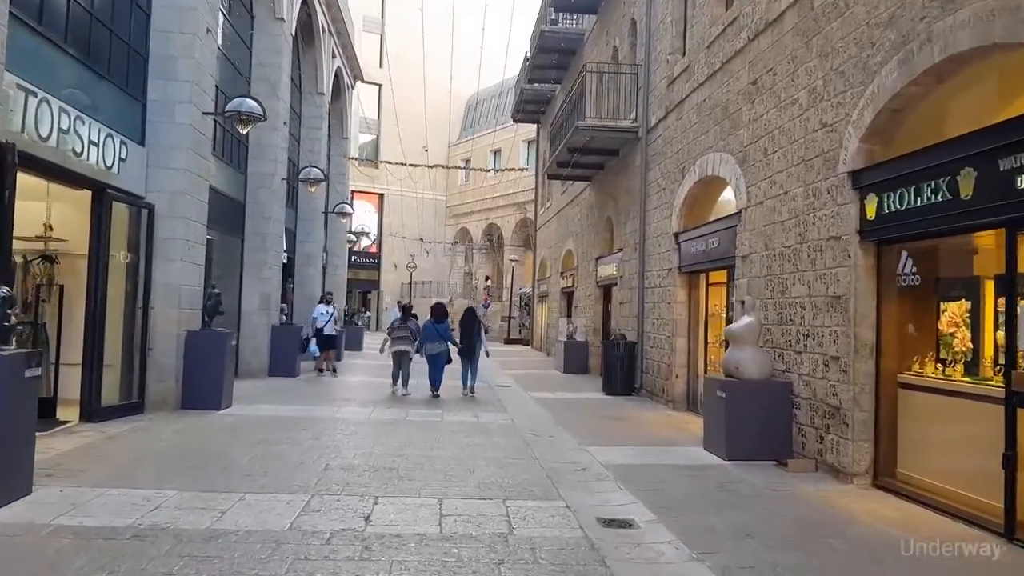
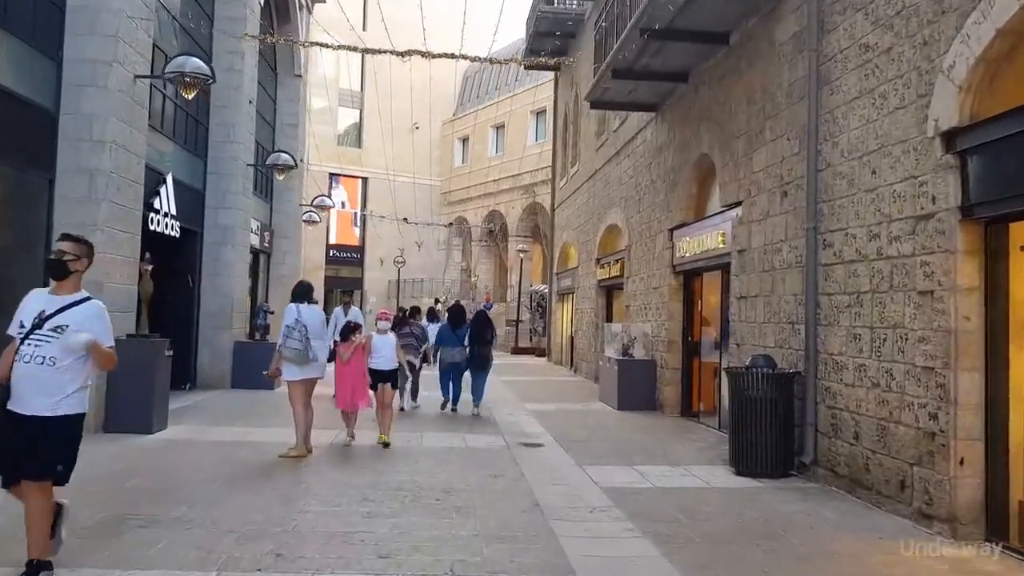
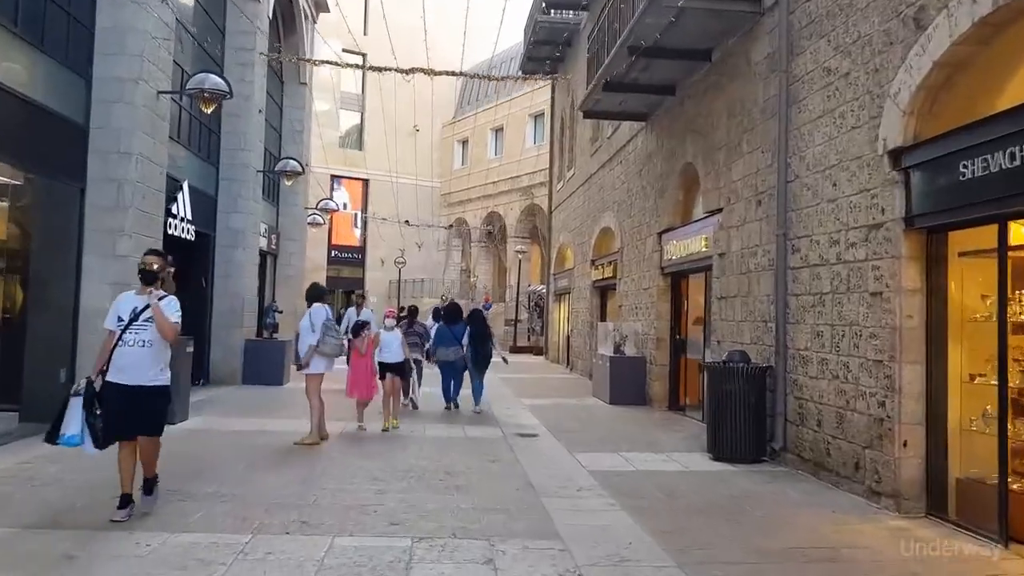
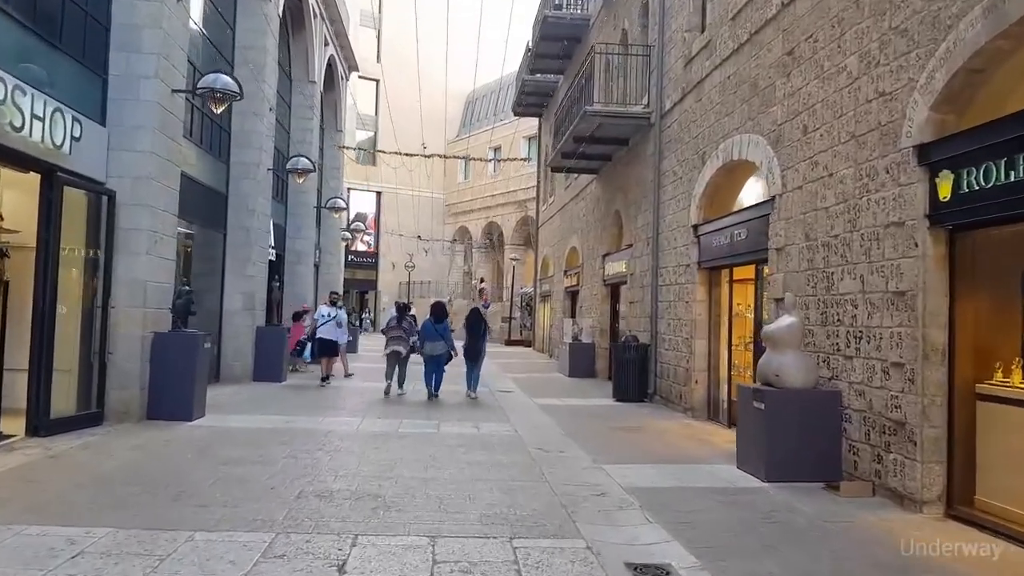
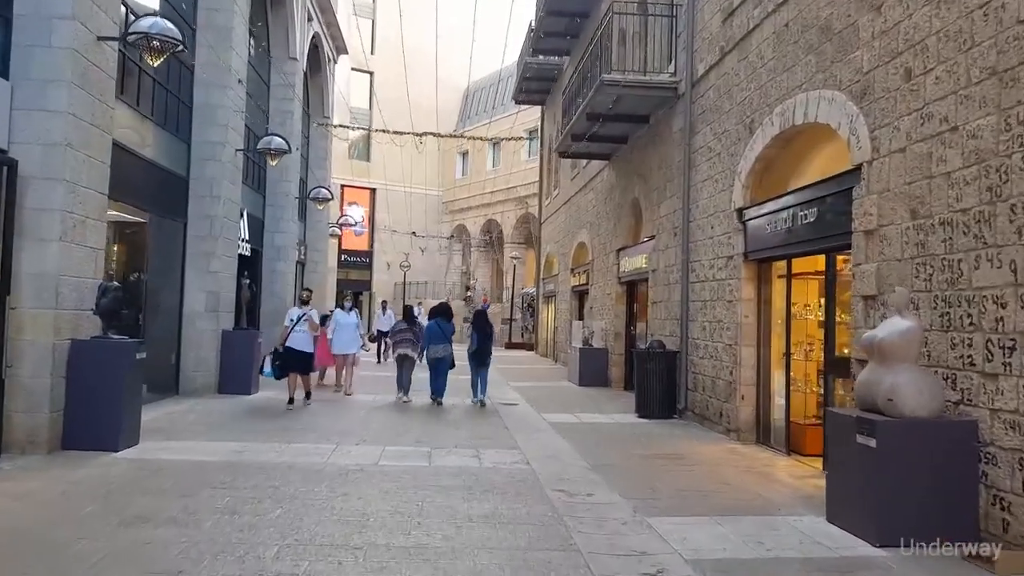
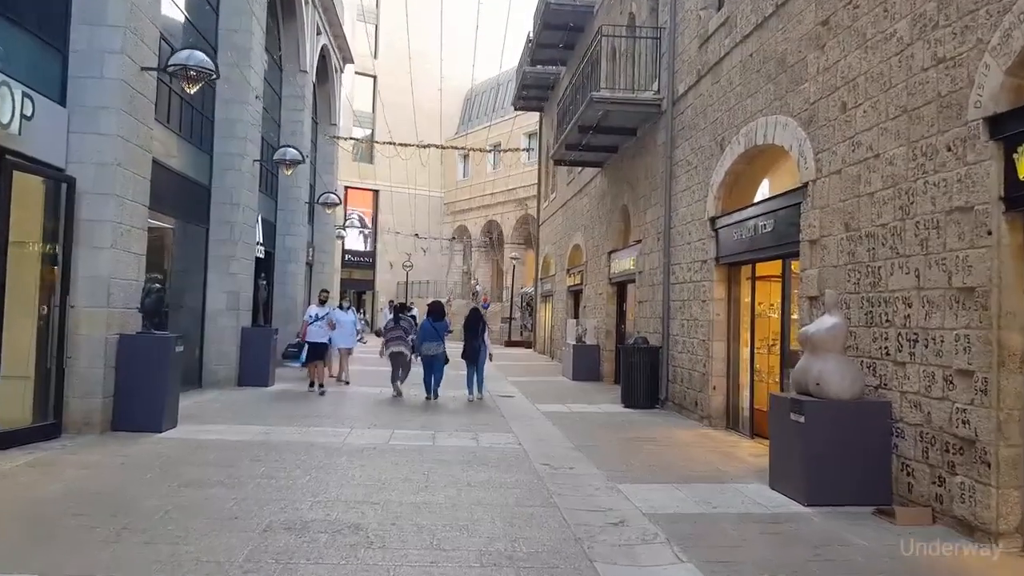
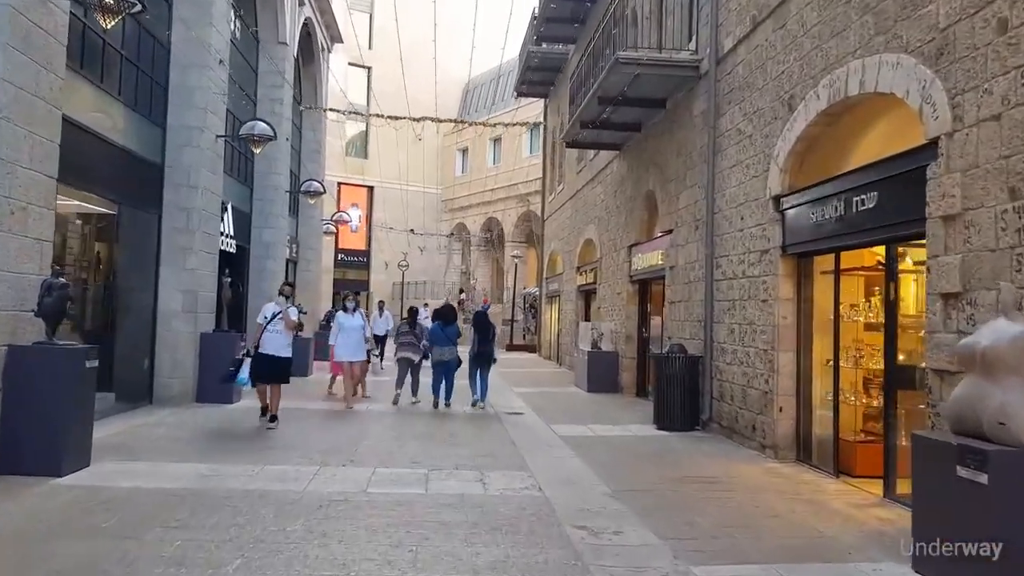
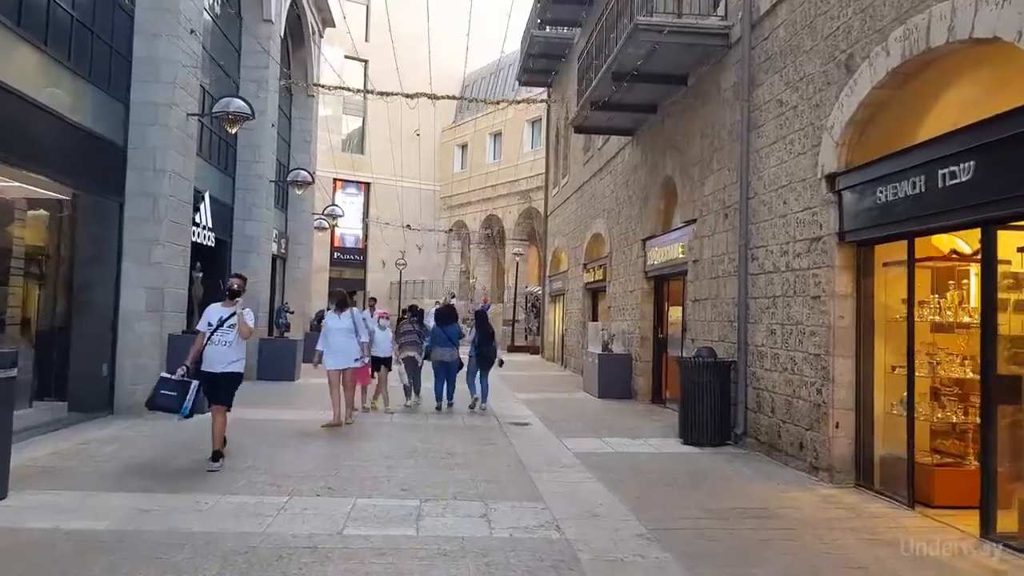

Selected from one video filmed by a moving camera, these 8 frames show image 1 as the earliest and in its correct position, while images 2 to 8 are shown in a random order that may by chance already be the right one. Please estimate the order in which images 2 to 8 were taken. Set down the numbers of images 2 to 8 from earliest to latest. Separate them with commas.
4, 6, 5, 7, 8, 3, 2
